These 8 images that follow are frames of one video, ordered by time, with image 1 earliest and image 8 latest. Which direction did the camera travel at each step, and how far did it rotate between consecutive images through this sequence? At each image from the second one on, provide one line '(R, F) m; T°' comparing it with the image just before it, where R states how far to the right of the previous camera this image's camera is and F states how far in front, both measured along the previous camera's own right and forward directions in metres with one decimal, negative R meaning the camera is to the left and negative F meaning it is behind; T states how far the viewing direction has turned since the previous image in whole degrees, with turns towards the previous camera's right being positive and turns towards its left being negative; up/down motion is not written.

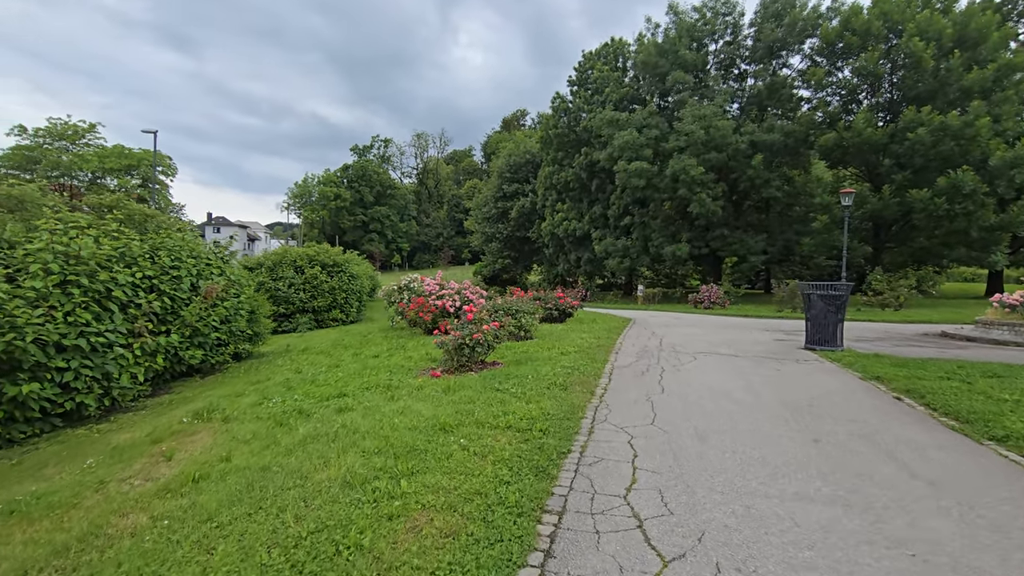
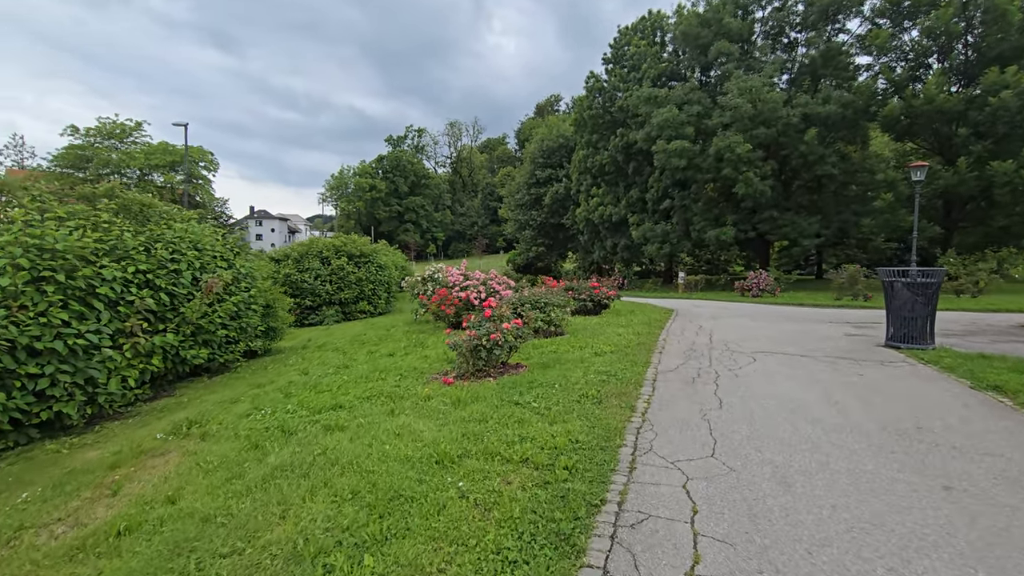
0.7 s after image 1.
(+0.1, +1.0) m; -4°
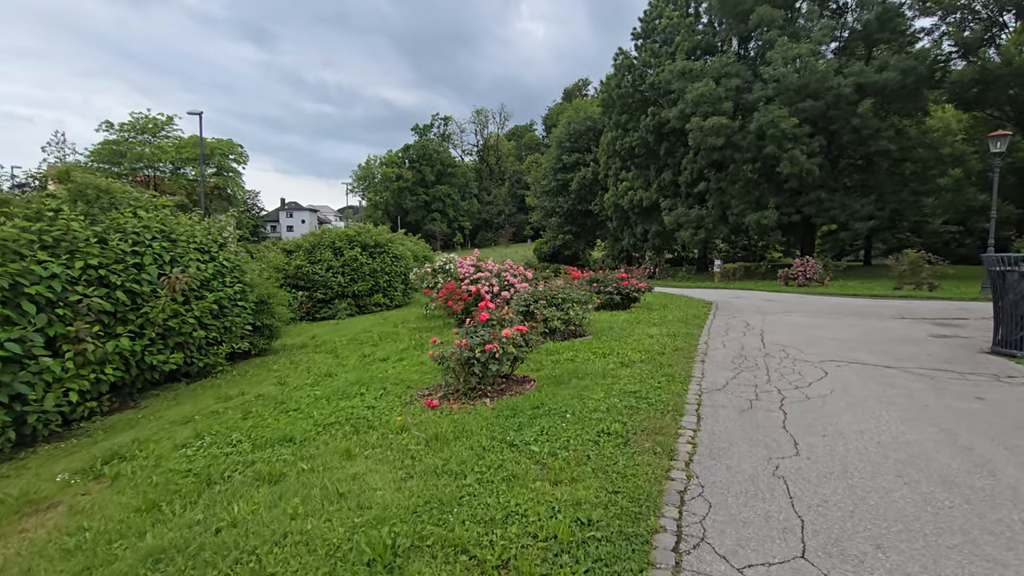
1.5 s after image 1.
(+0.2, +1.3) m; -3°
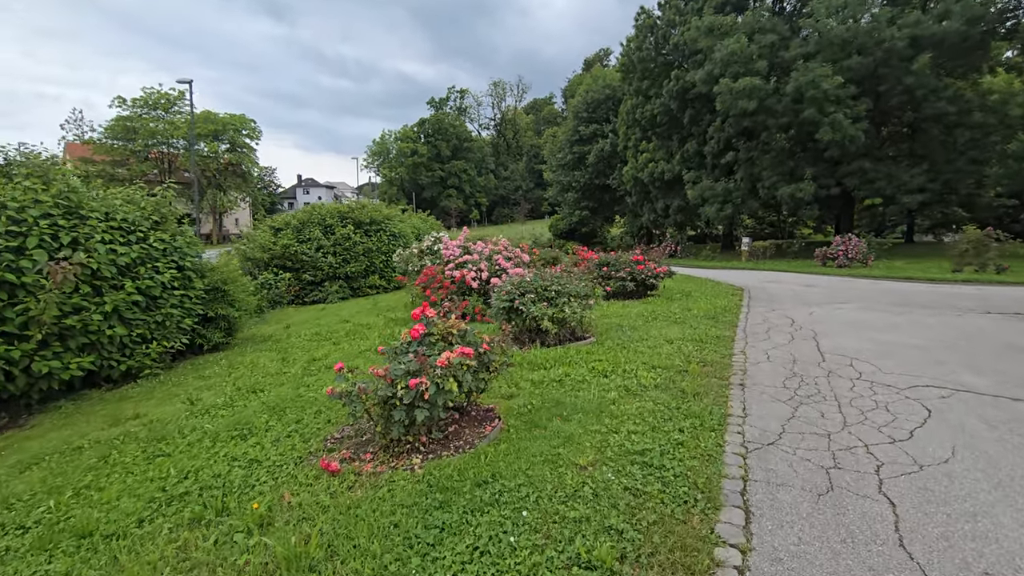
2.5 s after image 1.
(+0.4, +1.6) m; -2°
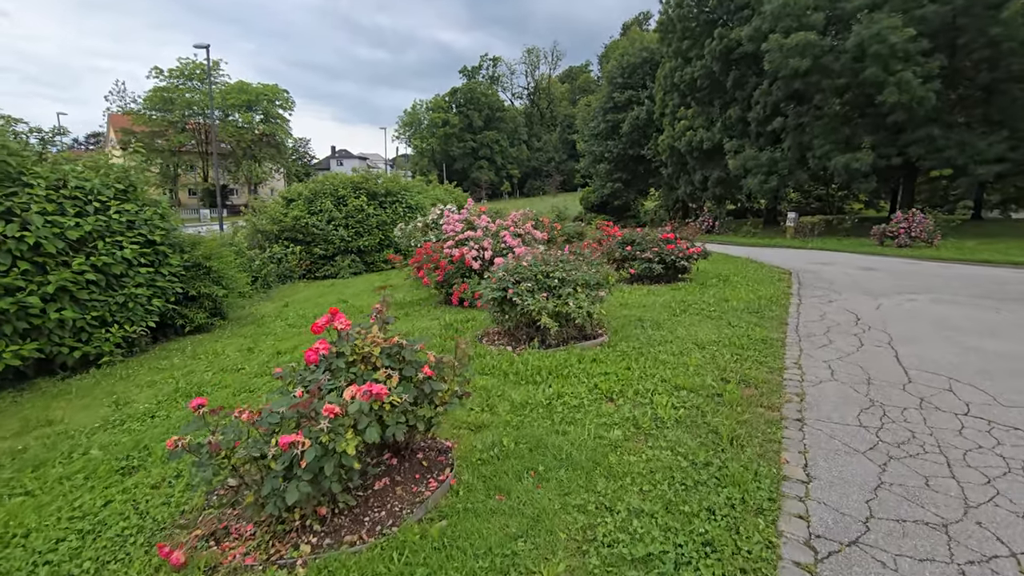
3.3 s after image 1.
(+0.4, +1.1) m; -4°
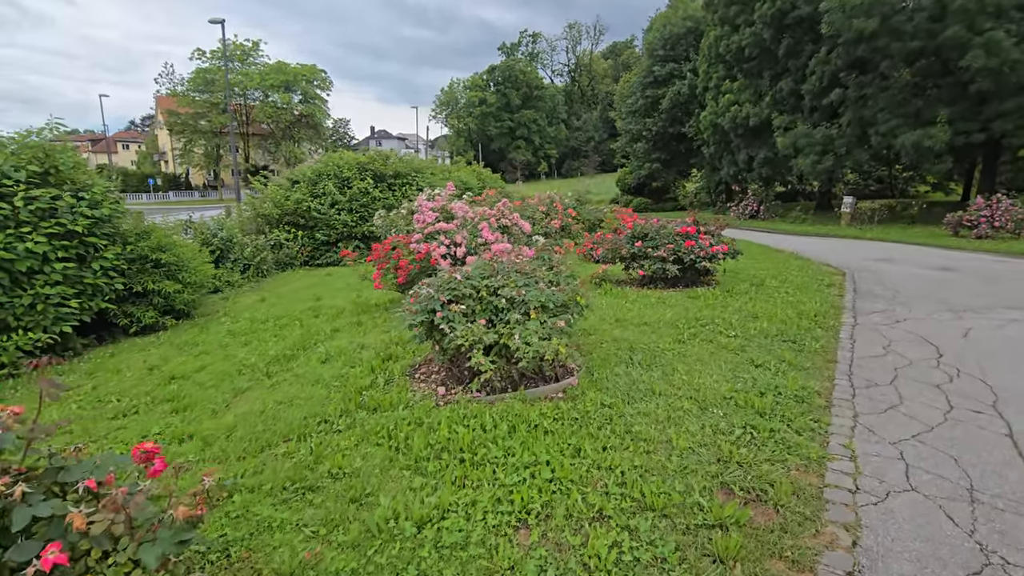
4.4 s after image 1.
(+0.7, +1.3) m; -4°
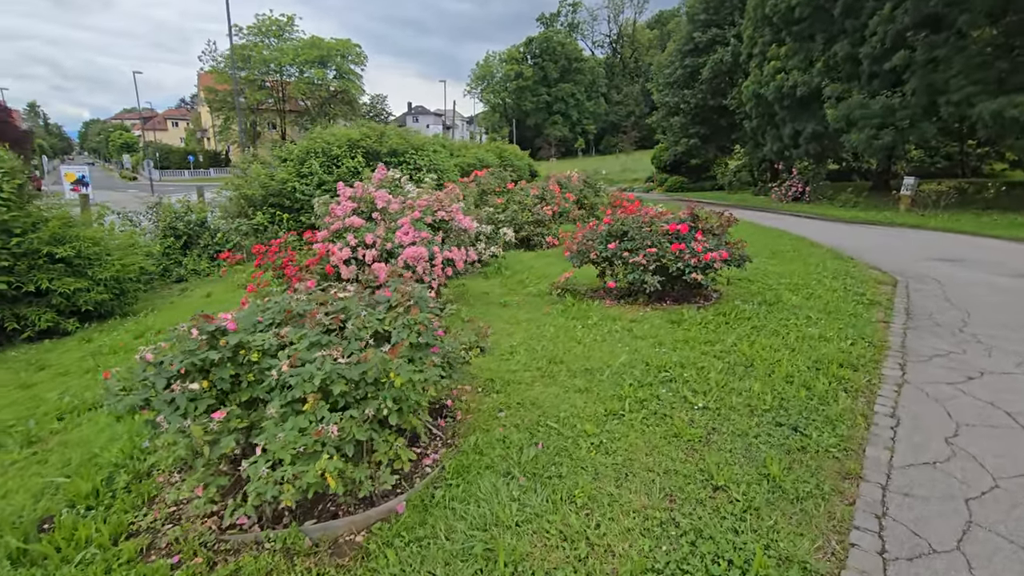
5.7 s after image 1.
(+1.0, +1.5) m; -4°
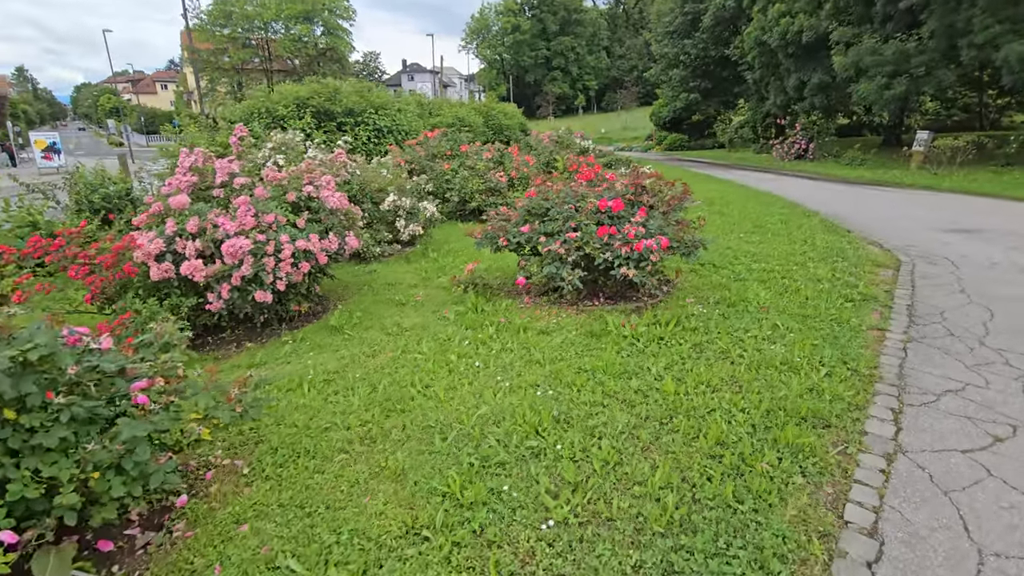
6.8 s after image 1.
(+0.9, +1.2) m; -1°
